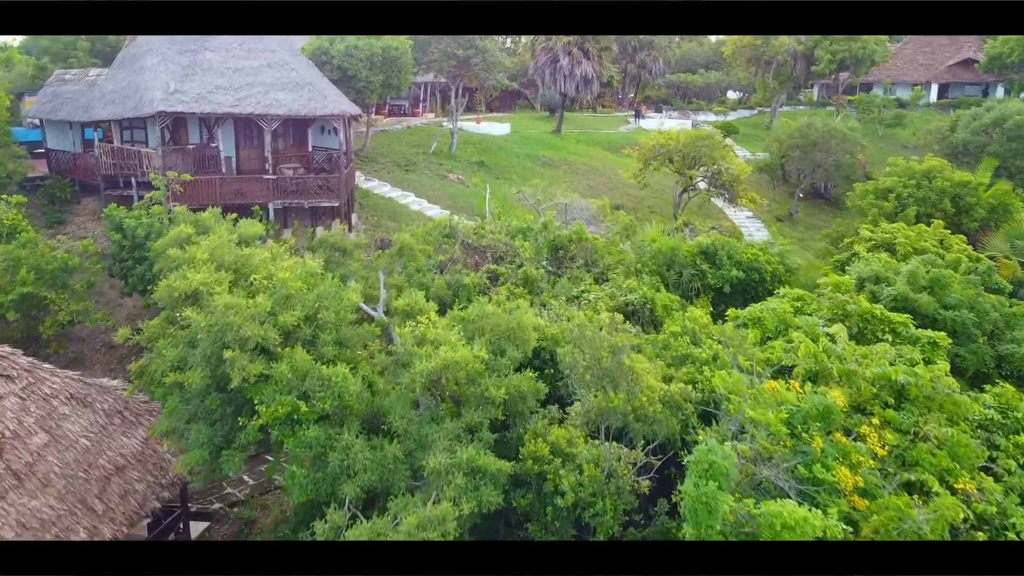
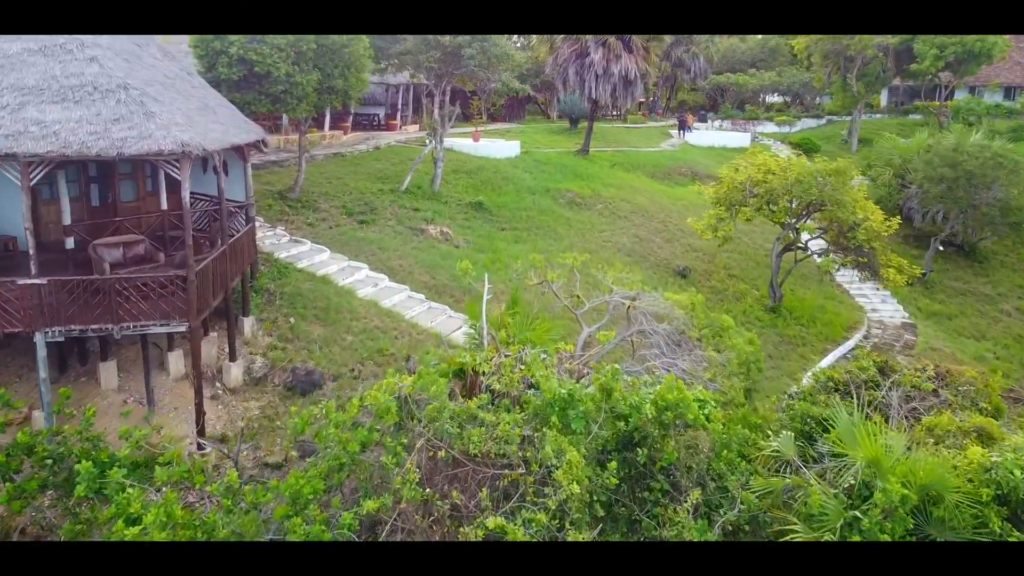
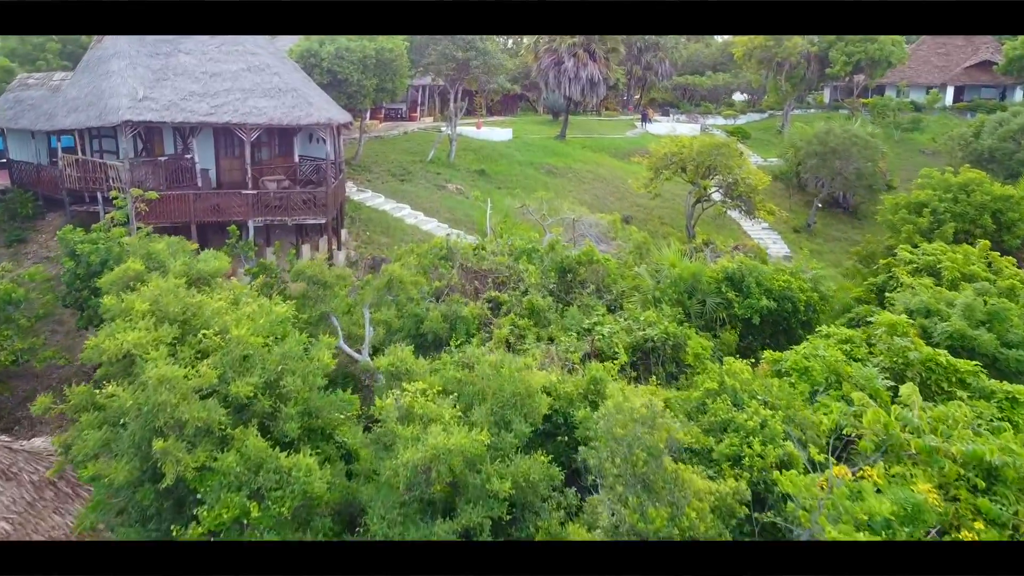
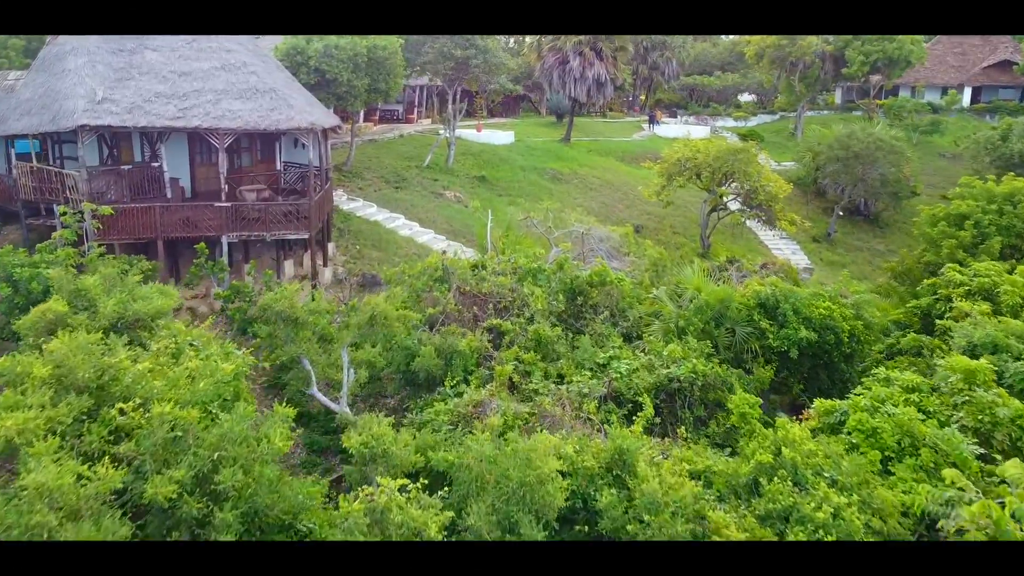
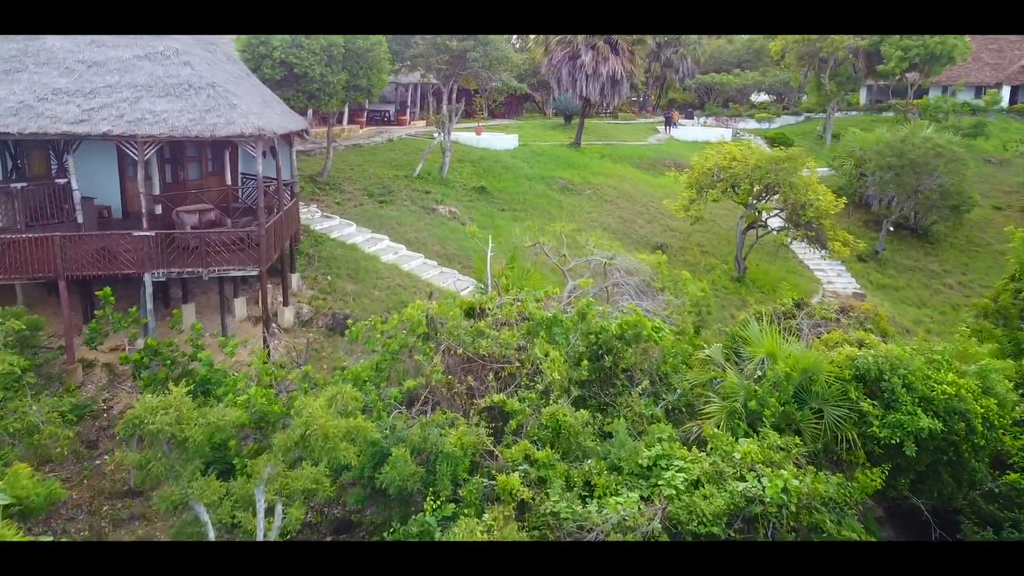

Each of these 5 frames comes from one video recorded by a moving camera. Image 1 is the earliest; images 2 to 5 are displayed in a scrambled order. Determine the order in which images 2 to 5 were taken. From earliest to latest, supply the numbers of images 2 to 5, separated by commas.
3, 4, 5, 2
